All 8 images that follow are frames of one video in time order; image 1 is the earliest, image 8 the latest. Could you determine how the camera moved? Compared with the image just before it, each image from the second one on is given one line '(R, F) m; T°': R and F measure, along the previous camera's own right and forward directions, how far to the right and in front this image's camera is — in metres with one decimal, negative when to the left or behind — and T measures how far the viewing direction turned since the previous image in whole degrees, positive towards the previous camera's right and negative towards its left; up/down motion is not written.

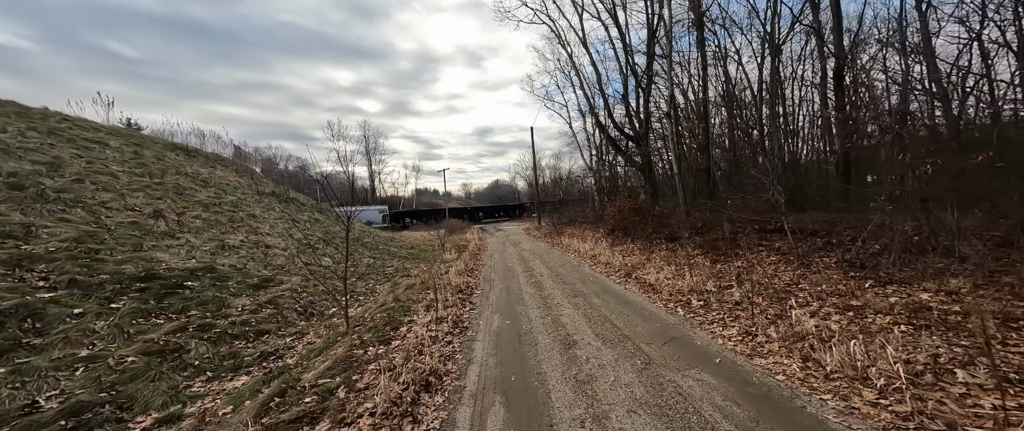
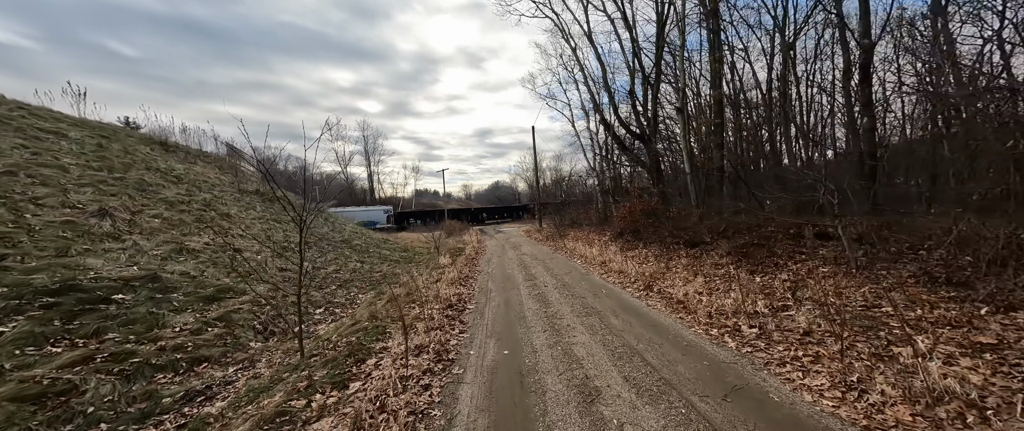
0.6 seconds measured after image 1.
(0.0, +1.4) m; 0°
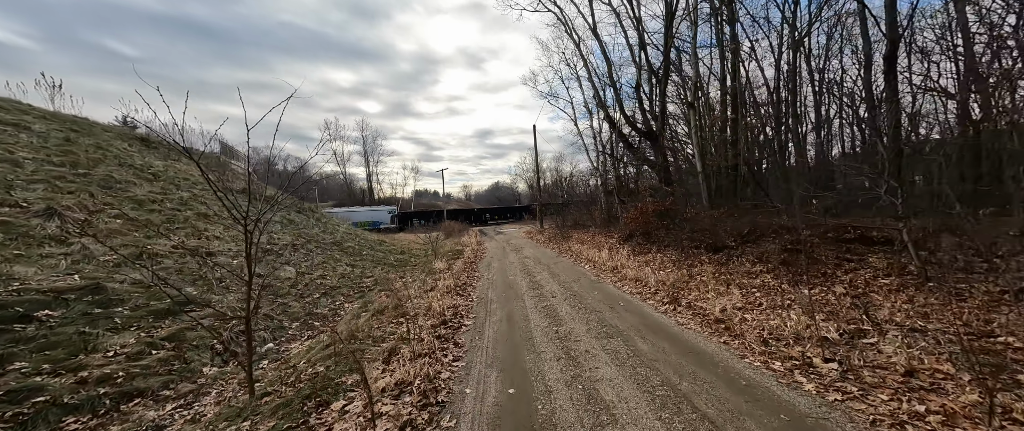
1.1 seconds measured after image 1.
(-0.1, +1.1) m; 0°
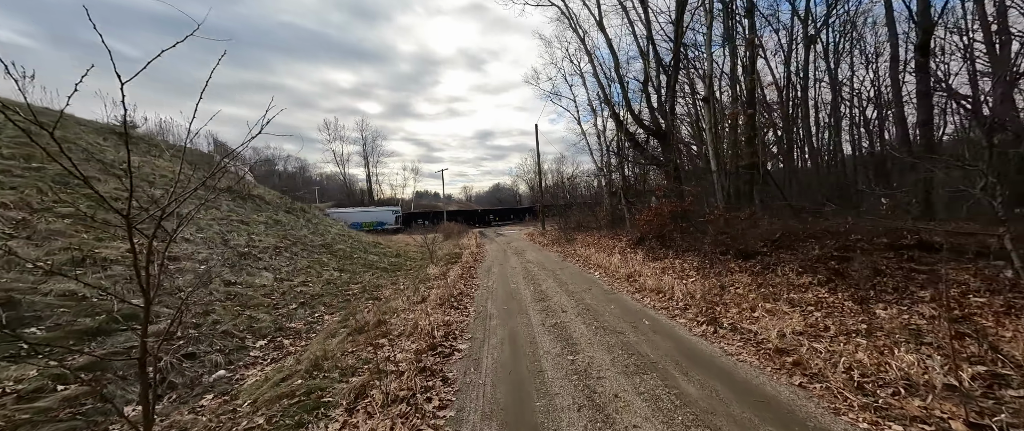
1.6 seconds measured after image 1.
(-0.1, +1.2) m; 0°
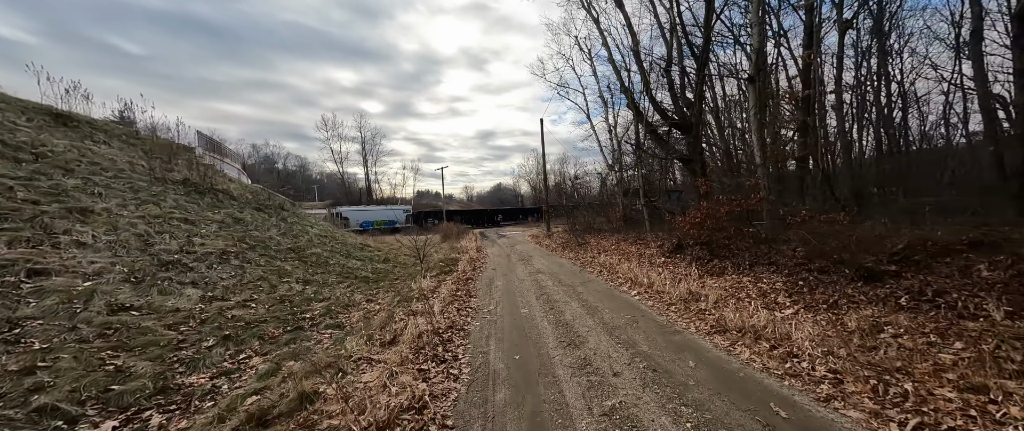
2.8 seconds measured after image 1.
(-0.2, +2.7) m; 0°
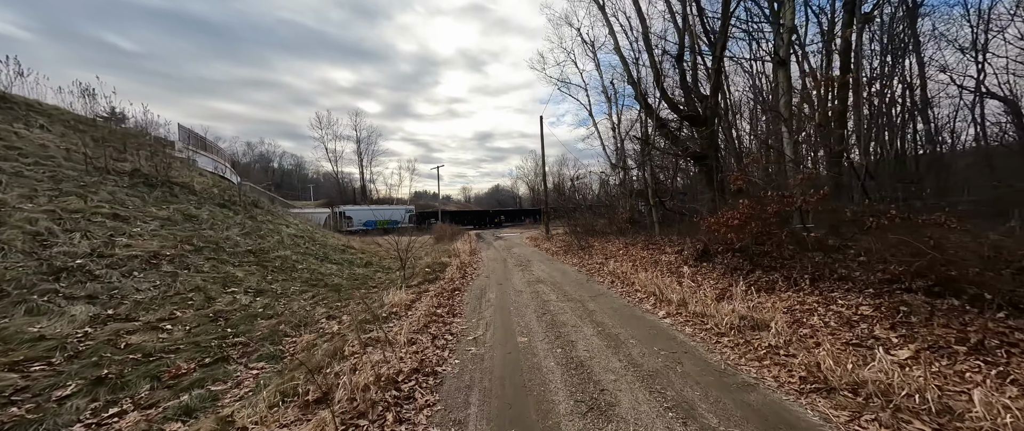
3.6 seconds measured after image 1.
(0.0, +1.8) m; 0°
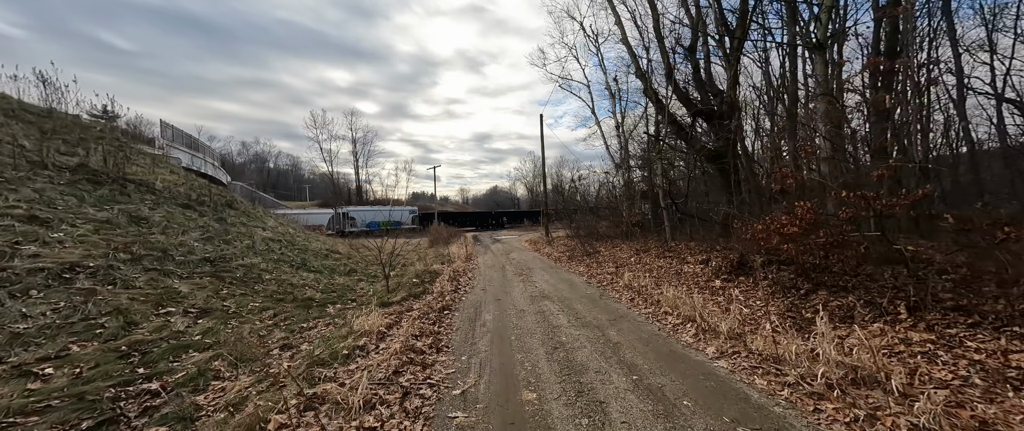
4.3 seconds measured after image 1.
(-0.1, +1.6) m; 0°
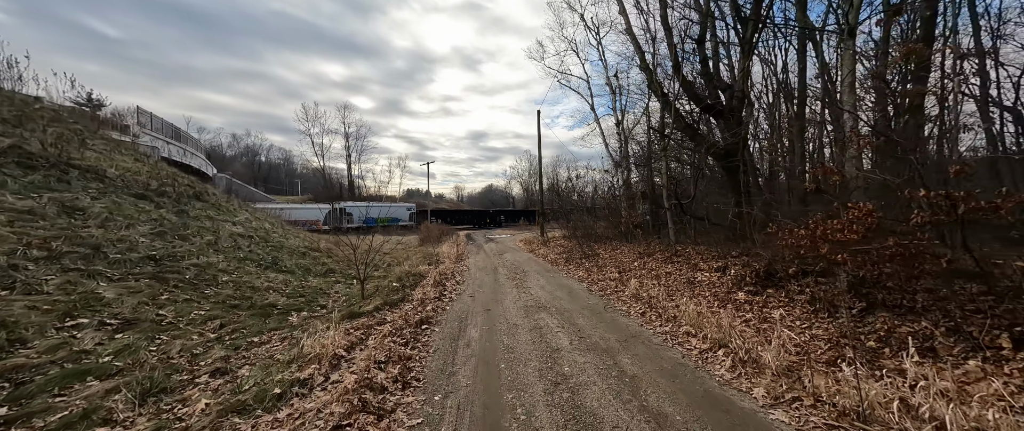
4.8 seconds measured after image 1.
(0.0, +1.2) m; +1°
